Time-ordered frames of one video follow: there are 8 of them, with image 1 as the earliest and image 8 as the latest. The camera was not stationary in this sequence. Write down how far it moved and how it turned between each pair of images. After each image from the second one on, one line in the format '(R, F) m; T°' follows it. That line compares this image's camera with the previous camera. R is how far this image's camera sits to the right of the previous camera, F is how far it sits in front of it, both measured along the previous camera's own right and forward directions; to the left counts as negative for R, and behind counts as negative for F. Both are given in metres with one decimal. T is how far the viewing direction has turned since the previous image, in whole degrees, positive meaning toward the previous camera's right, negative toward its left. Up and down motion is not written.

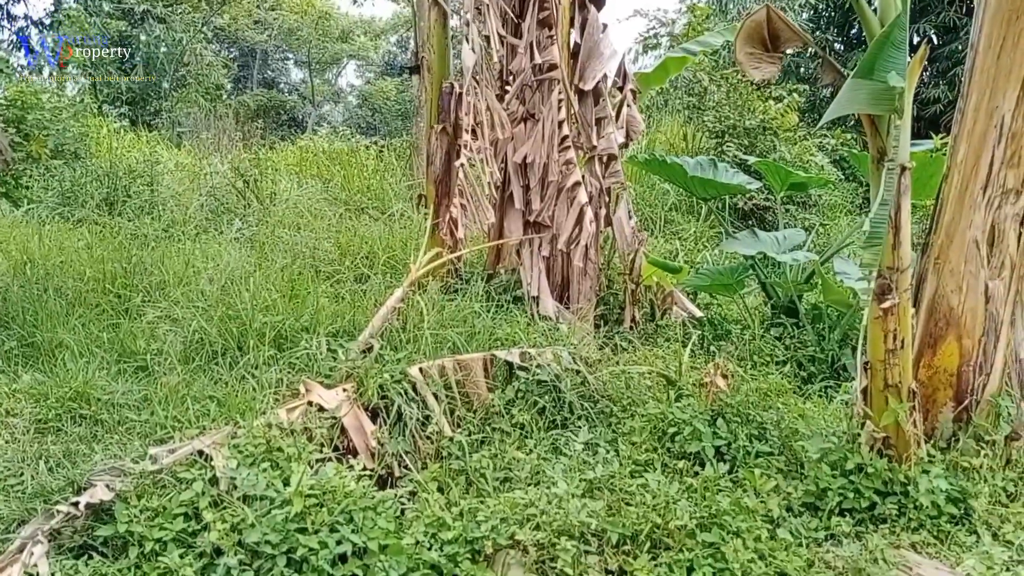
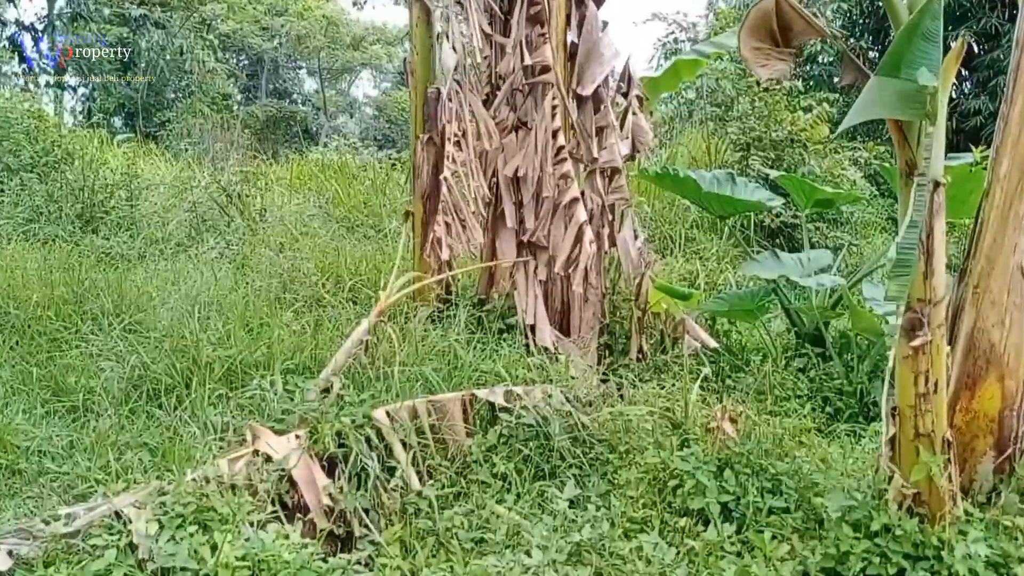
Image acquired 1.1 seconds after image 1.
(+0.1, +0.4) m; -1°
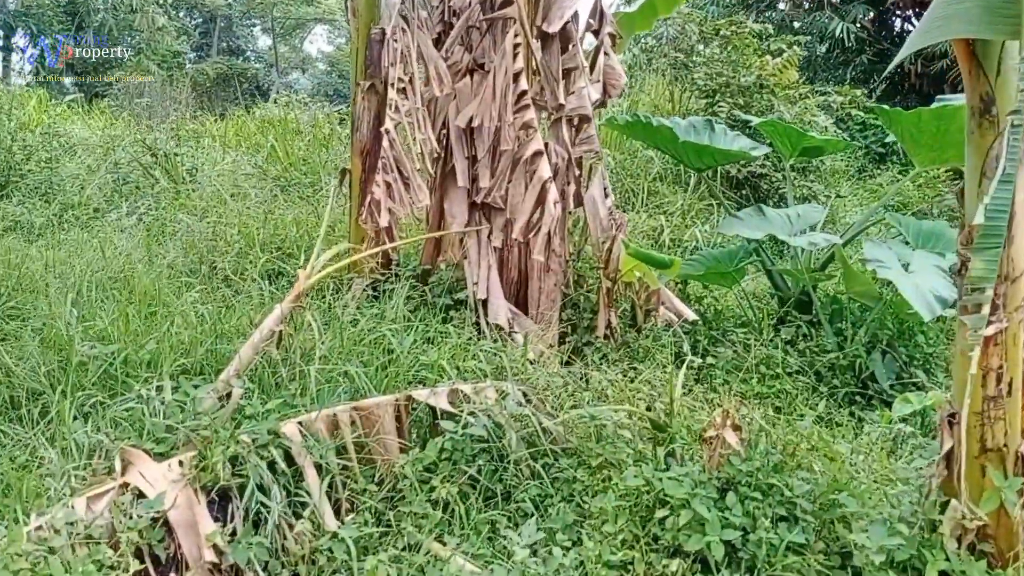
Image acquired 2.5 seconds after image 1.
(0.0, +0.6) m; +2°
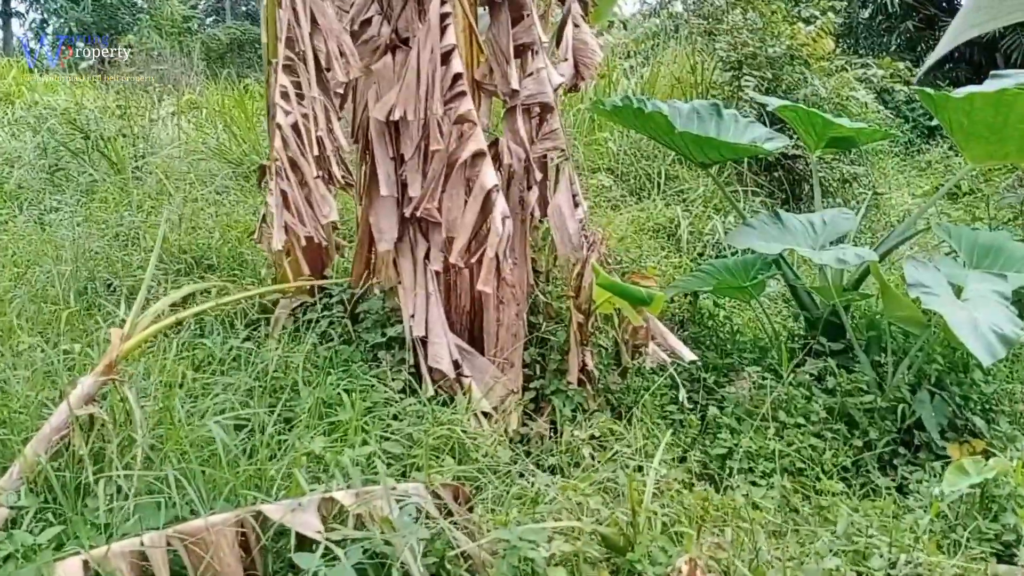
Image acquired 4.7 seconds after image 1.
(+0.2, +0.7) m; -2°
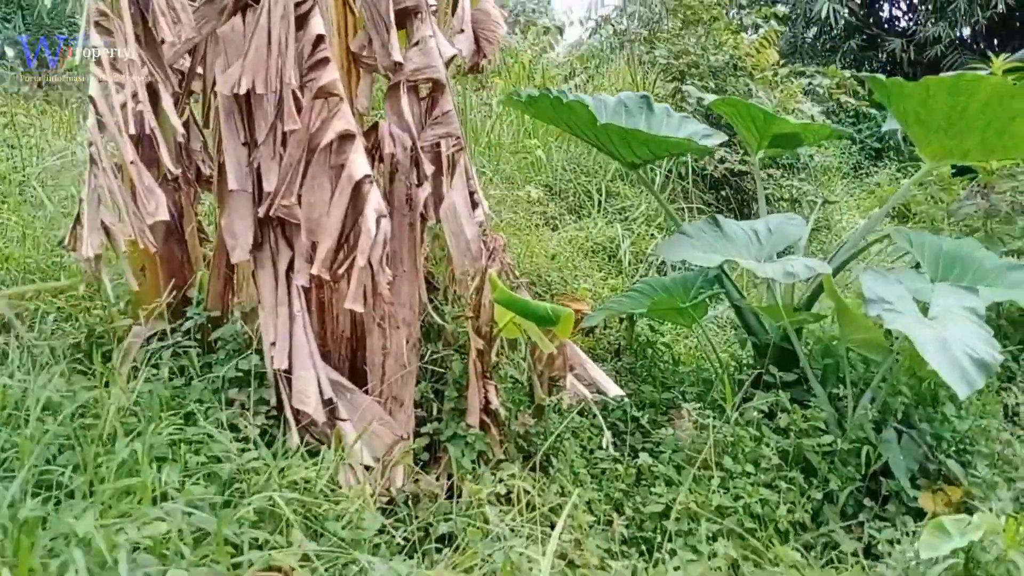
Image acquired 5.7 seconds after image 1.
(+0.1, +0.5) m; +2°
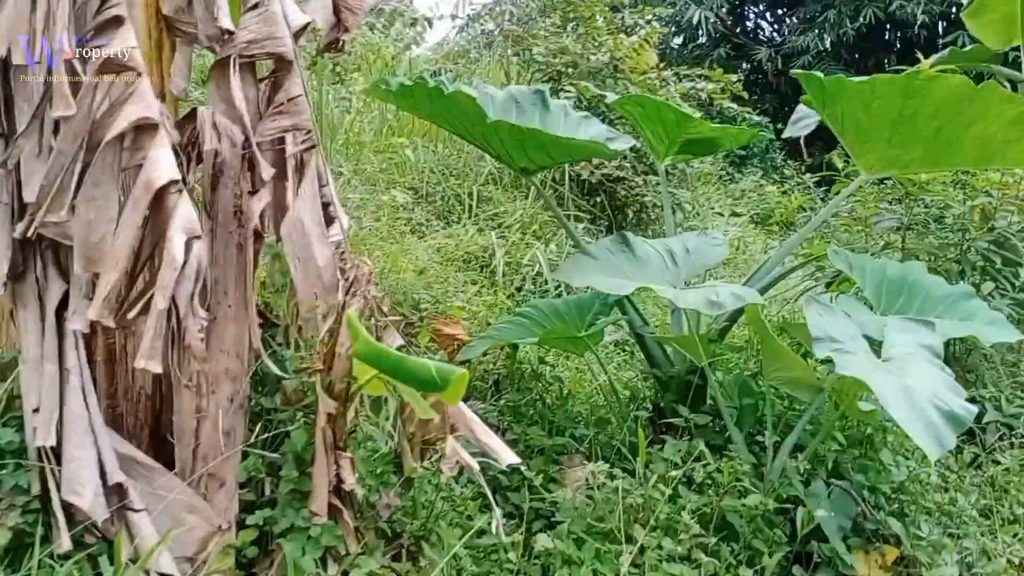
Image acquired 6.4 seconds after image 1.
(0.0, +0.5) m; +7°
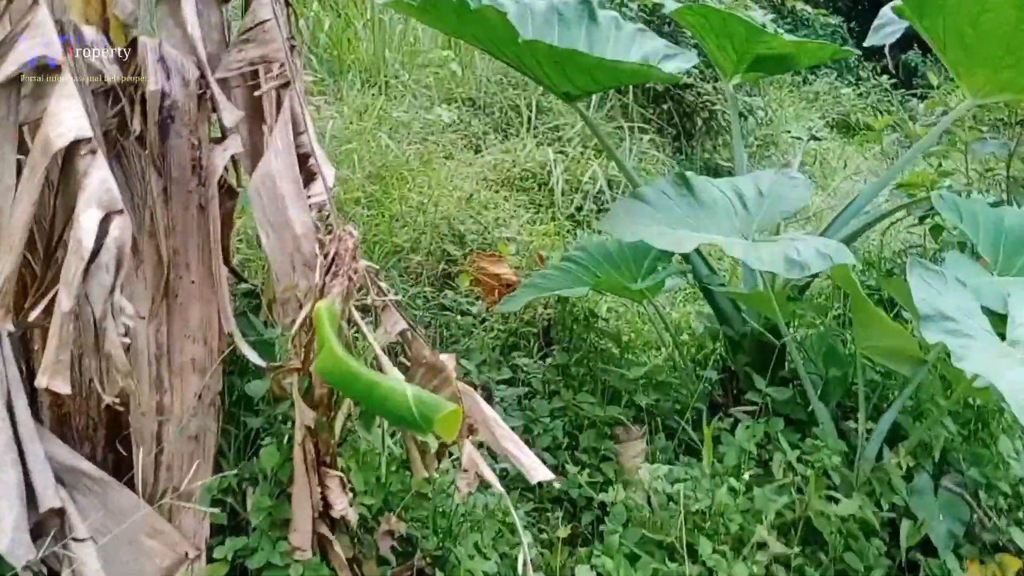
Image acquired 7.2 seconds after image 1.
(+0.1, +0.4) m; -4°
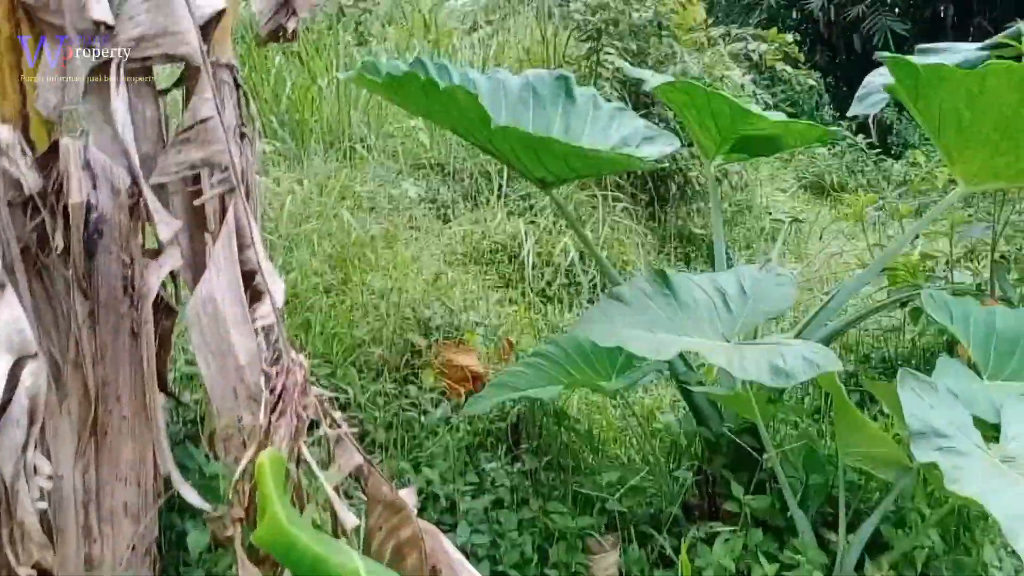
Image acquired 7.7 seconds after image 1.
(0.0, +0.1) m; +2°
